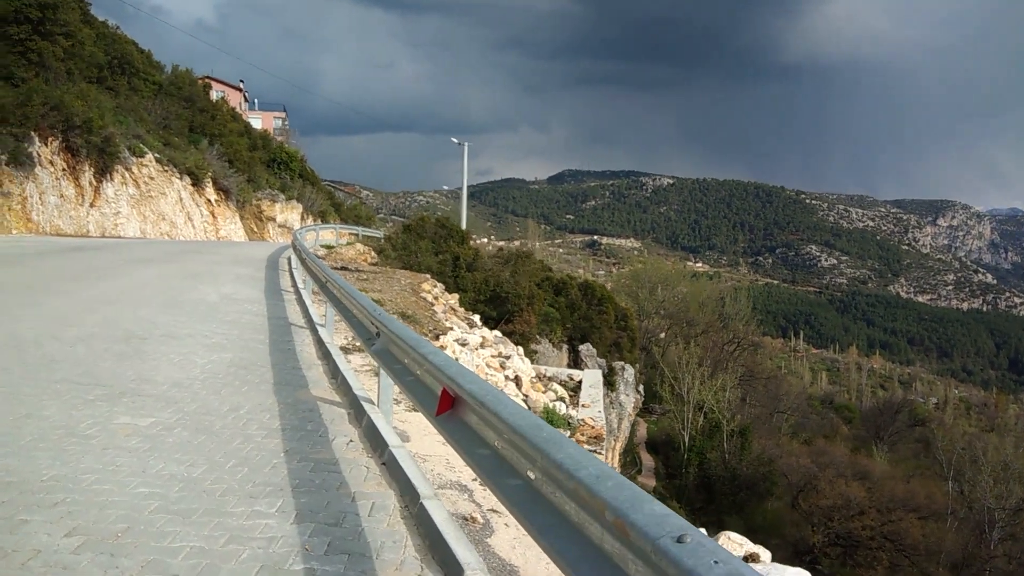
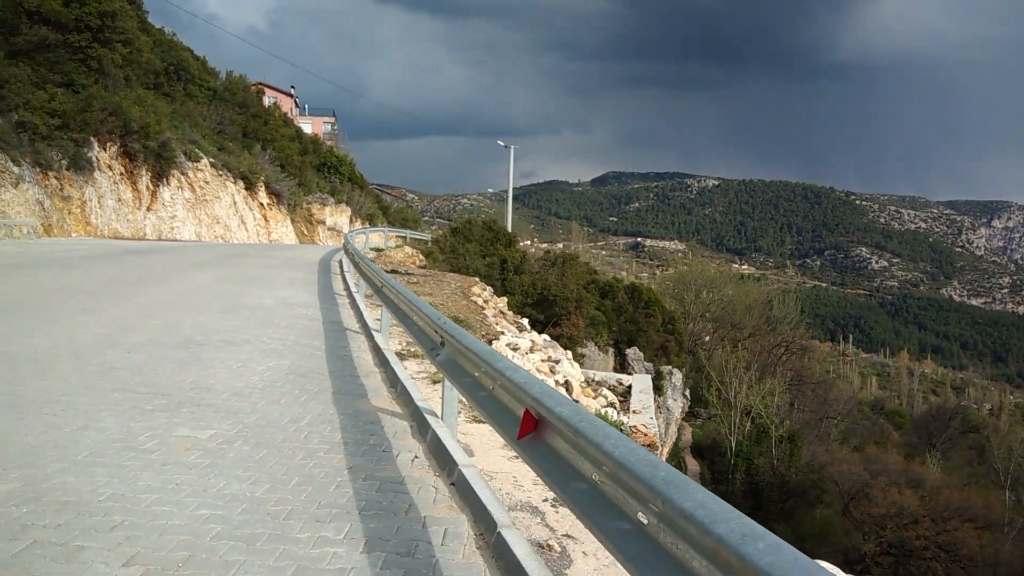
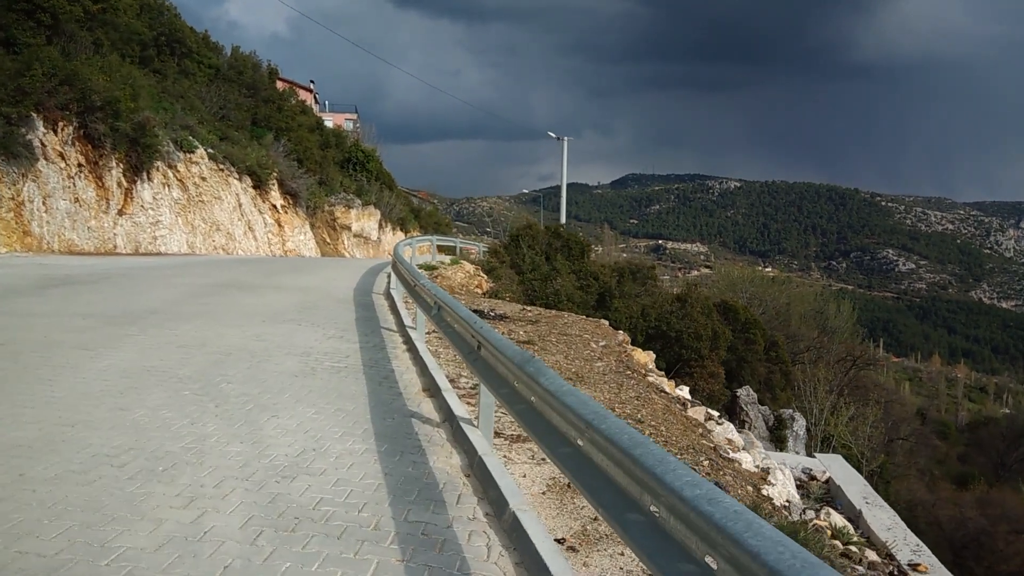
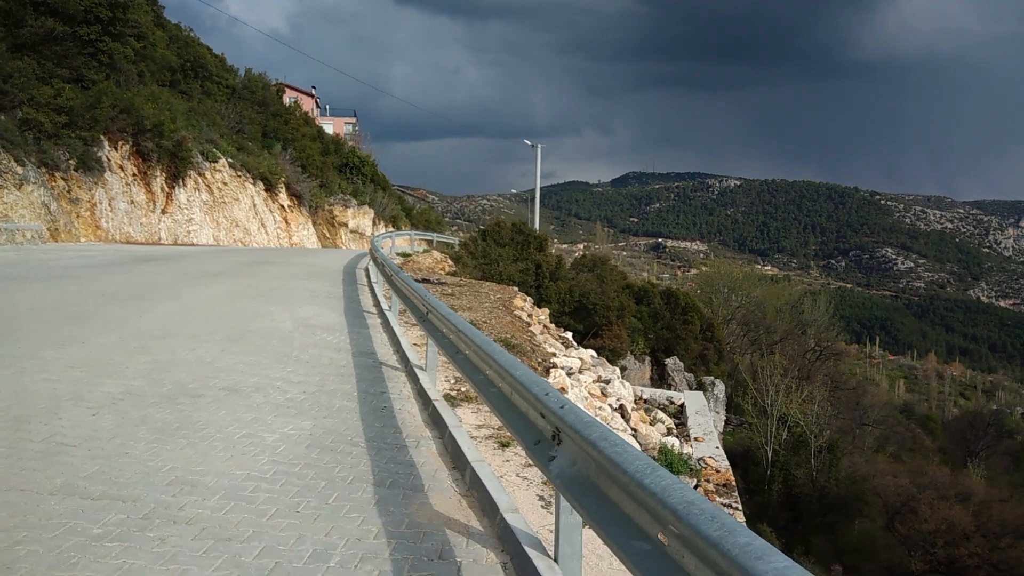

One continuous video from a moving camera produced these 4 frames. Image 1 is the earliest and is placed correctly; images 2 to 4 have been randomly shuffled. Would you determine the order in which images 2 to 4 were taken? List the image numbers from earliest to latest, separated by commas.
2, 4, 3
